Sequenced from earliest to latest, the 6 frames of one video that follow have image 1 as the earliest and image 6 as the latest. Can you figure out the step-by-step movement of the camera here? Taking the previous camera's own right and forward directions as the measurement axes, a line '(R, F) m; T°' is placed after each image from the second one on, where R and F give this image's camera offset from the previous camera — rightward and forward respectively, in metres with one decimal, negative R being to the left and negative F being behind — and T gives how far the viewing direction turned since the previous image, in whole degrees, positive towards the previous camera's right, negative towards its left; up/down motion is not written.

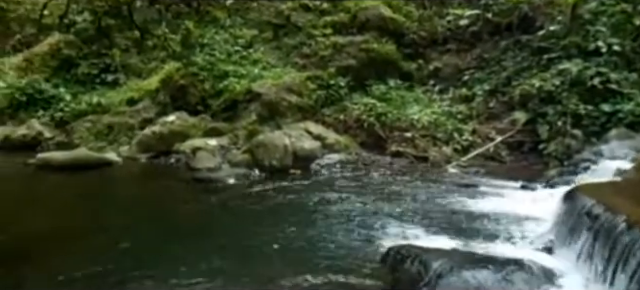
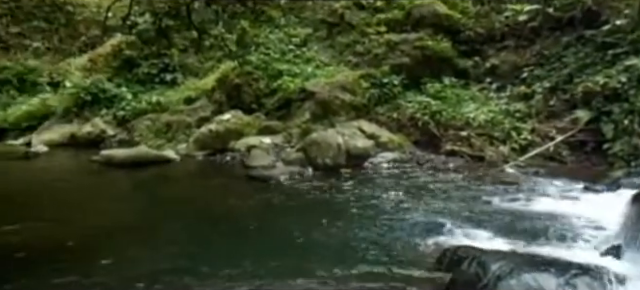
(-0.3, 0.0) m; -4°
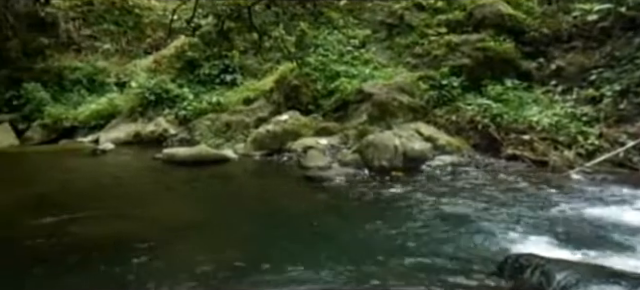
(-0.3, 0.0) m; -5°
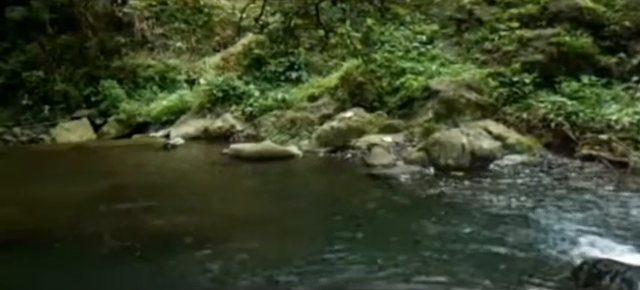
(-0.3, 0.0) m; -5°
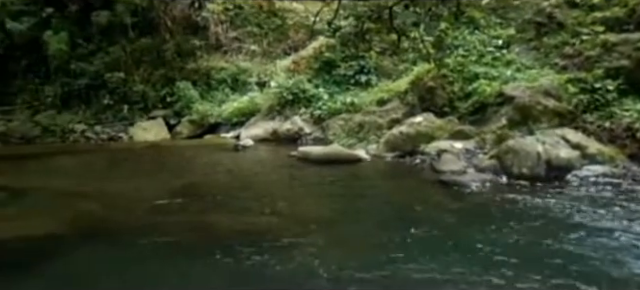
(-0.4, 0.0) m; -5°
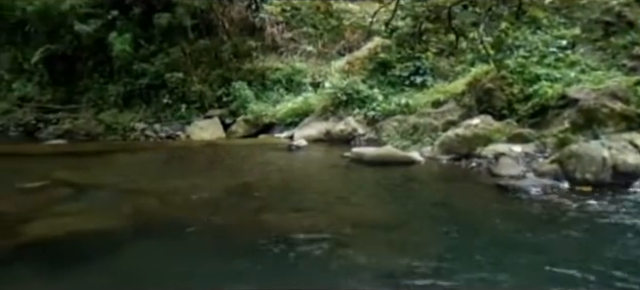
(-0.3, 0.0) m; -5°
